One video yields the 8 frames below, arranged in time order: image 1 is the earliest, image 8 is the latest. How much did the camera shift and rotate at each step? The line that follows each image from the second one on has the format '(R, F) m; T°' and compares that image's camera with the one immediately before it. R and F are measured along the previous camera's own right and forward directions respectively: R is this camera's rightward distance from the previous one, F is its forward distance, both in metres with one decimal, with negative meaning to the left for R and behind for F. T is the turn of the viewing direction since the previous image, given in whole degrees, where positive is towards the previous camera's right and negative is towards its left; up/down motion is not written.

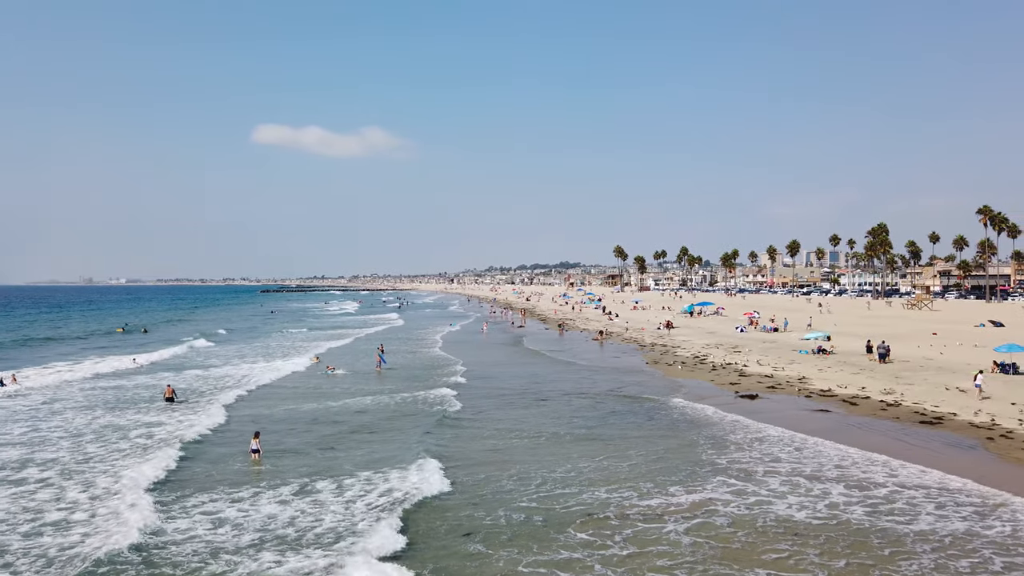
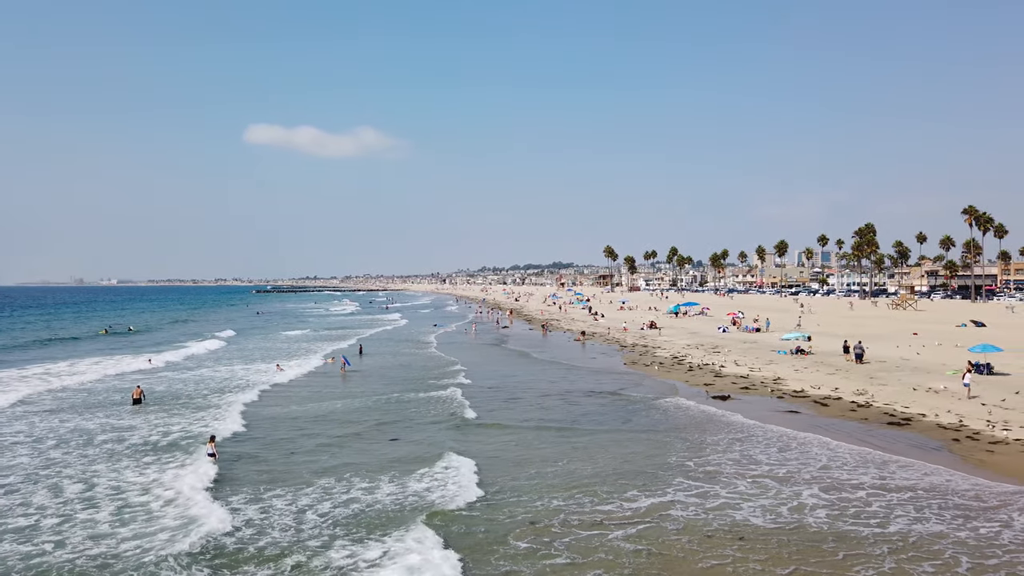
(+0.7, +0.2) m; +1°
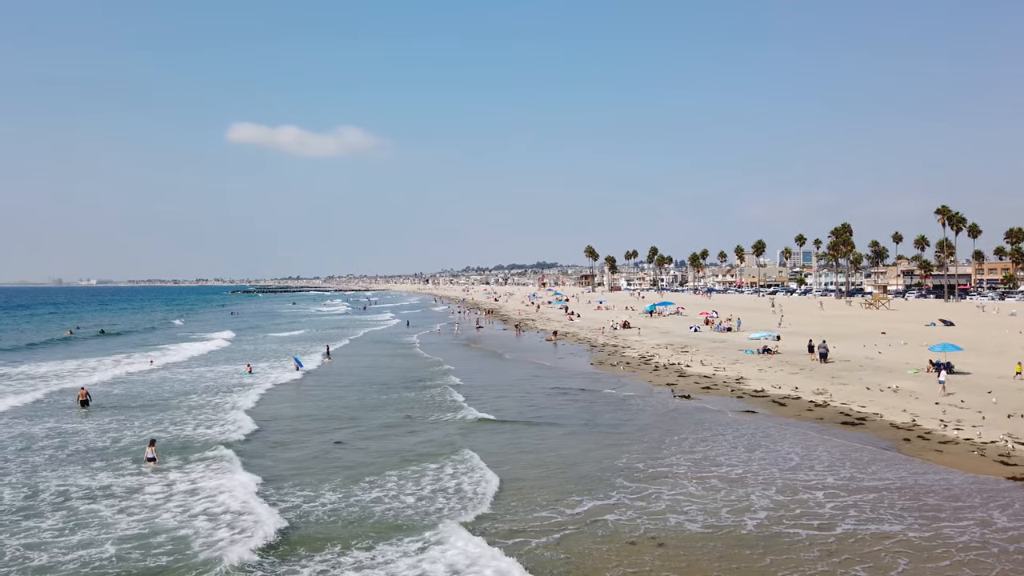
(+0.8, +0.3) m; +1°
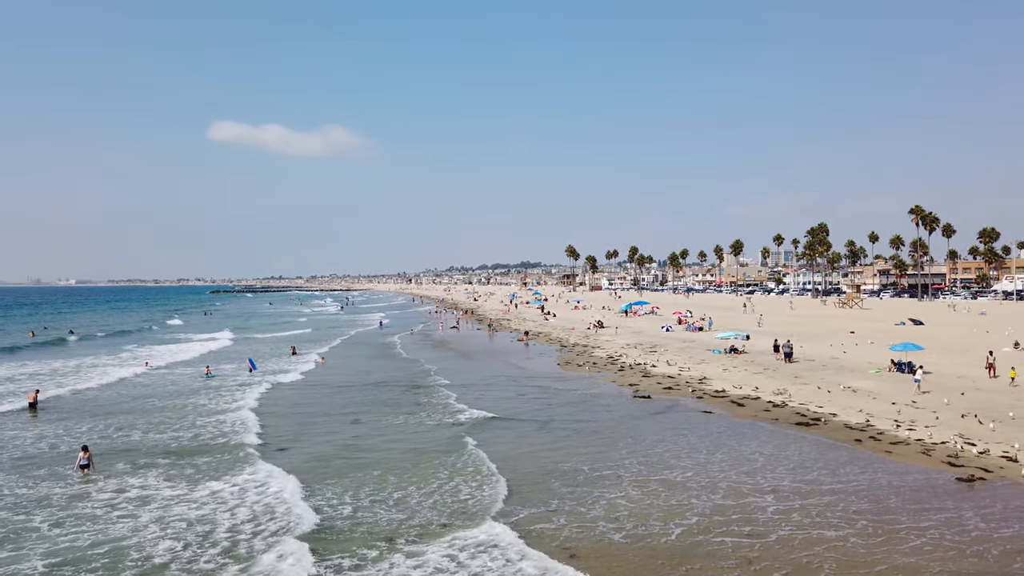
(+0.8, +0.3) m; +1°
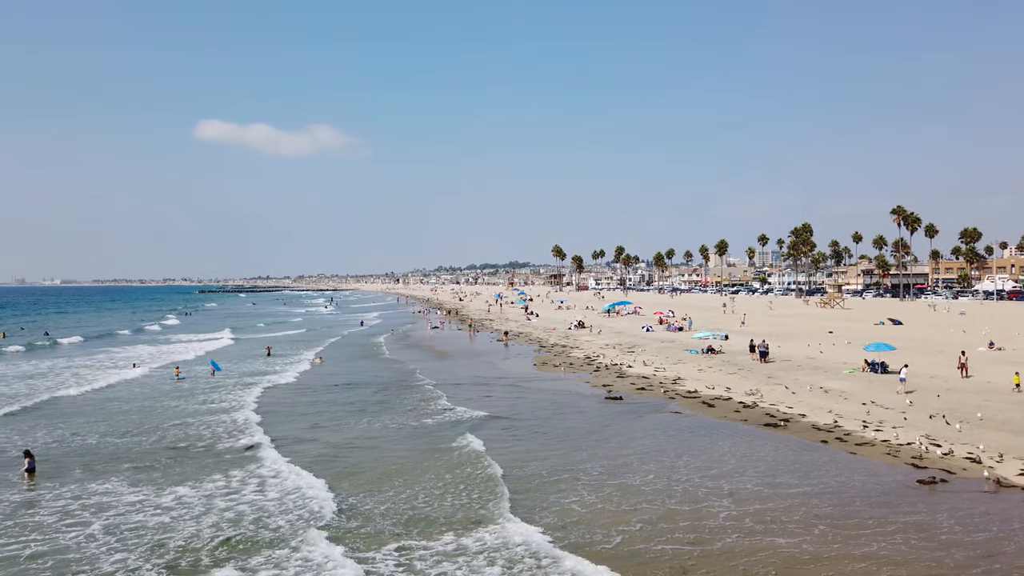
(+0.6, +0.3) m; +1°
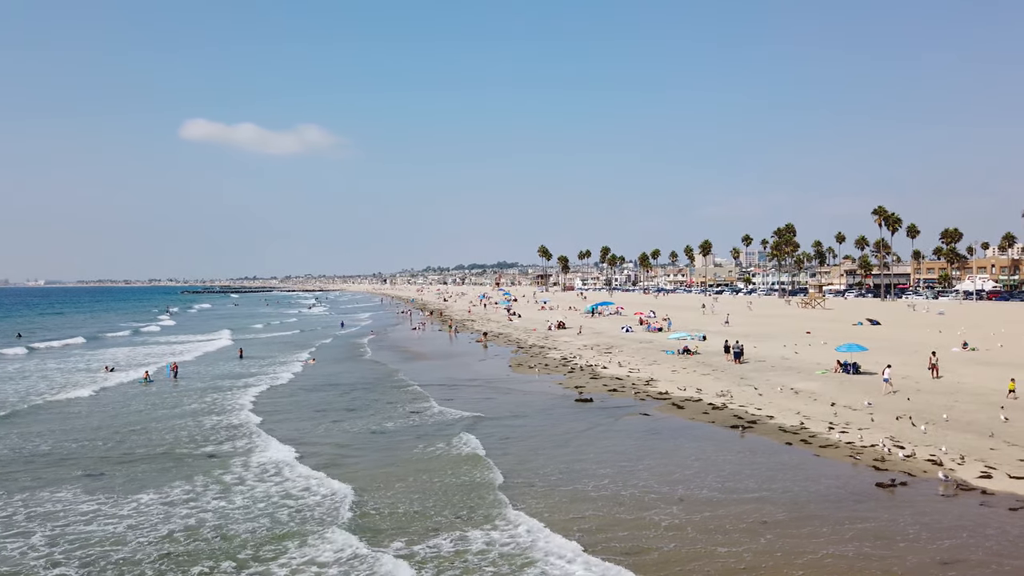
(+0.6, +0.2) m; +1°
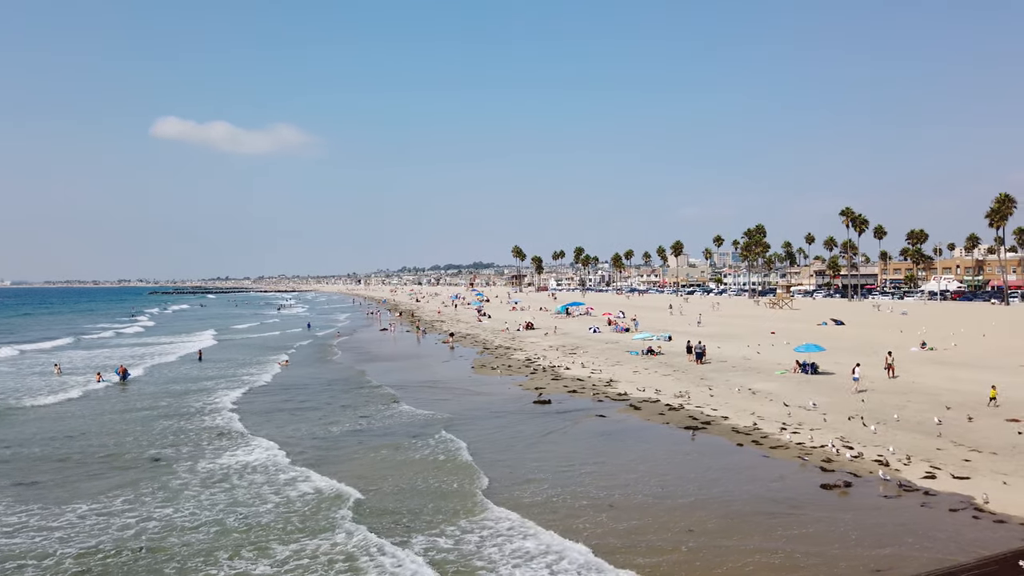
(+0.6, +0.2) m; +2°
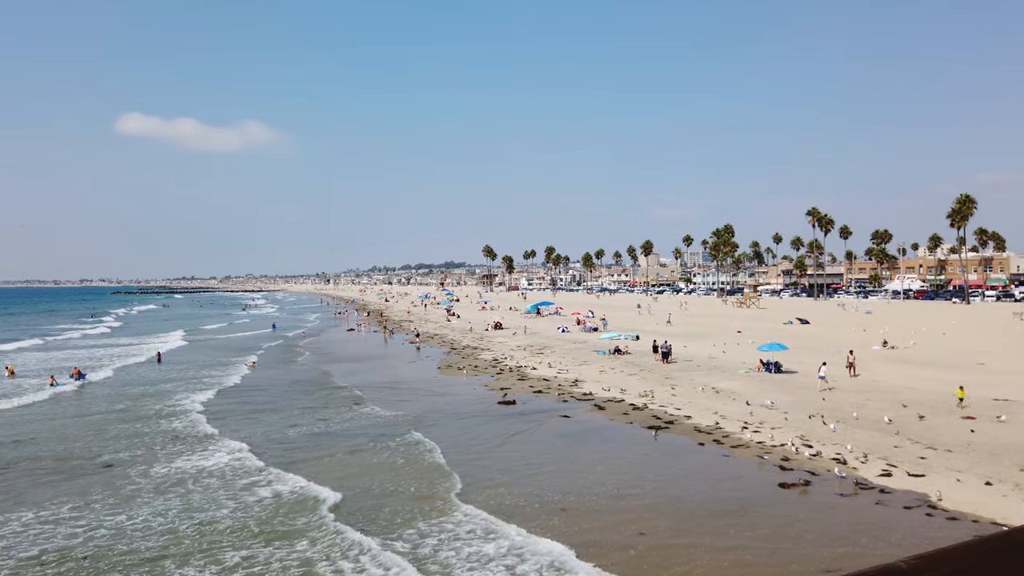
(+0.2, +0.2) m; +2°
